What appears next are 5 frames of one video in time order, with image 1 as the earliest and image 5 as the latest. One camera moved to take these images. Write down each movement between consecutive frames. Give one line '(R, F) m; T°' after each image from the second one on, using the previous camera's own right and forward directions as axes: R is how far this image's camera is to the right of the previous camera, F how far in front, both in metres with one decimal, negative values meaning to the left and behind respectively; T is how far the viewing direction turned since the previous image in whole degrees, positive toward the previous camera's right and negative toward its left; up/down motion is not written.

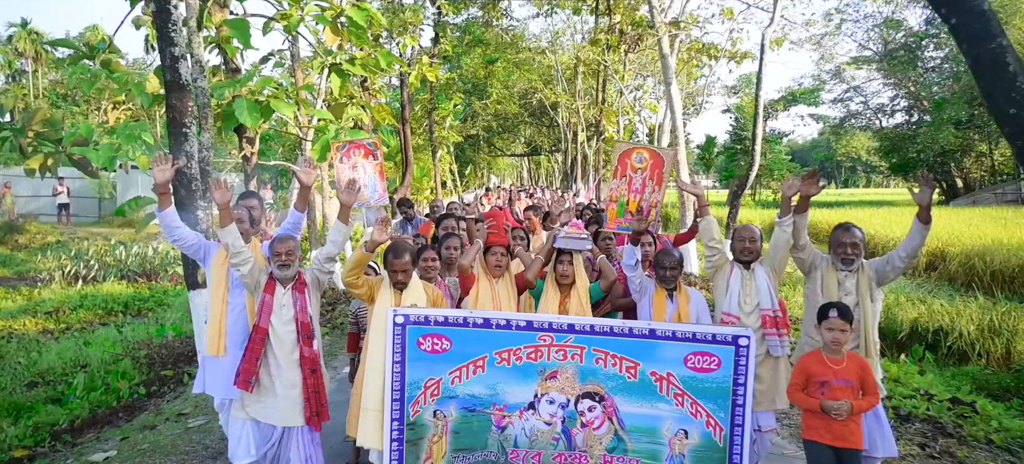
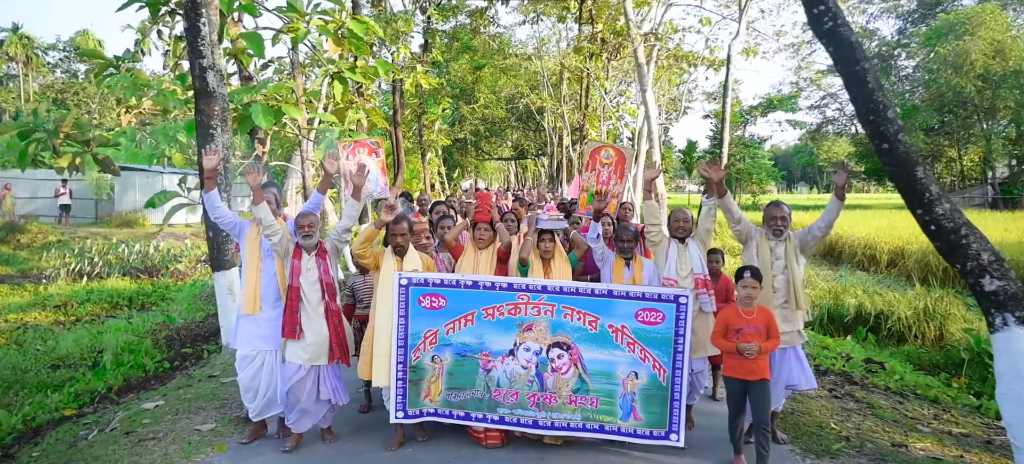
(0.0, -0.8) m; +1°
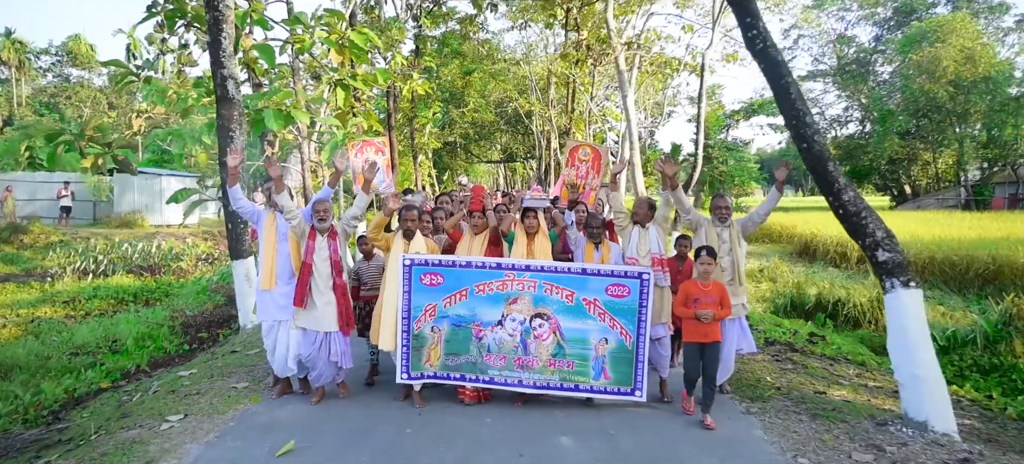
(0.0, -0.7) m; +1°
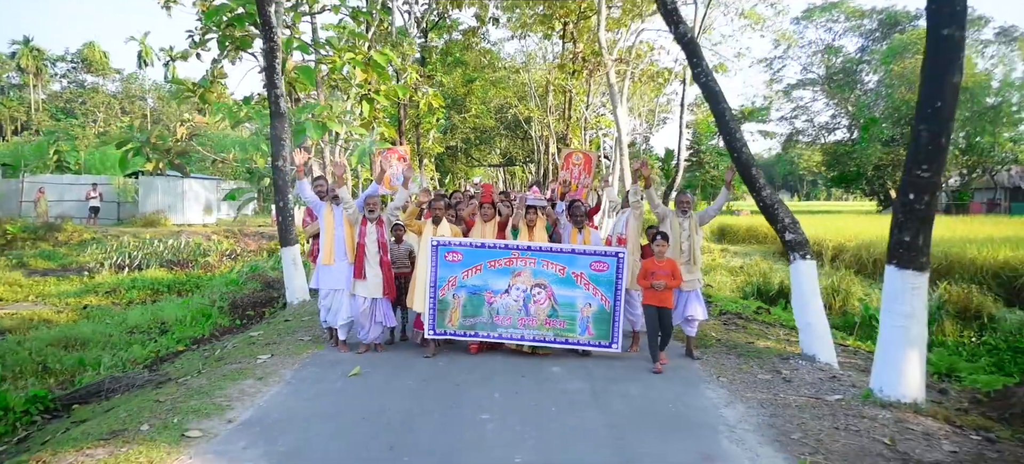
(-0.1, -1.3) m; 0°
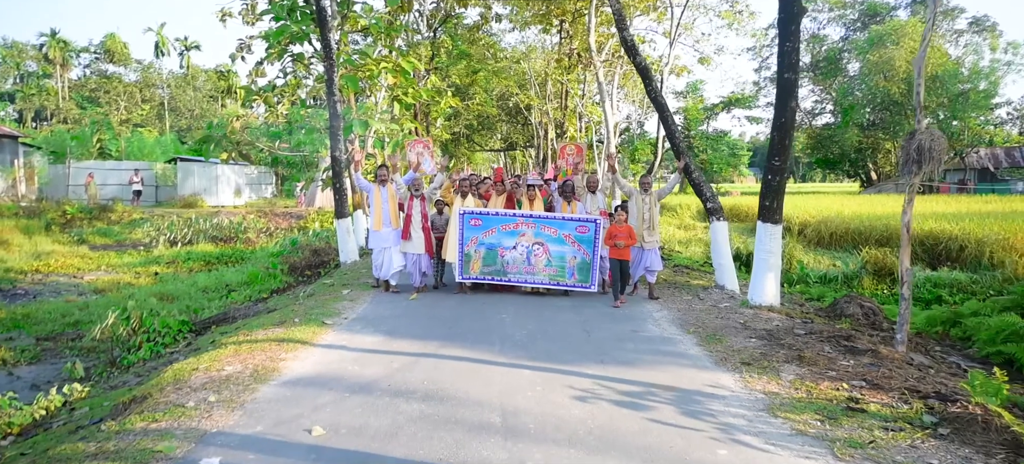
(-0.1, -2.2) m; 0°
